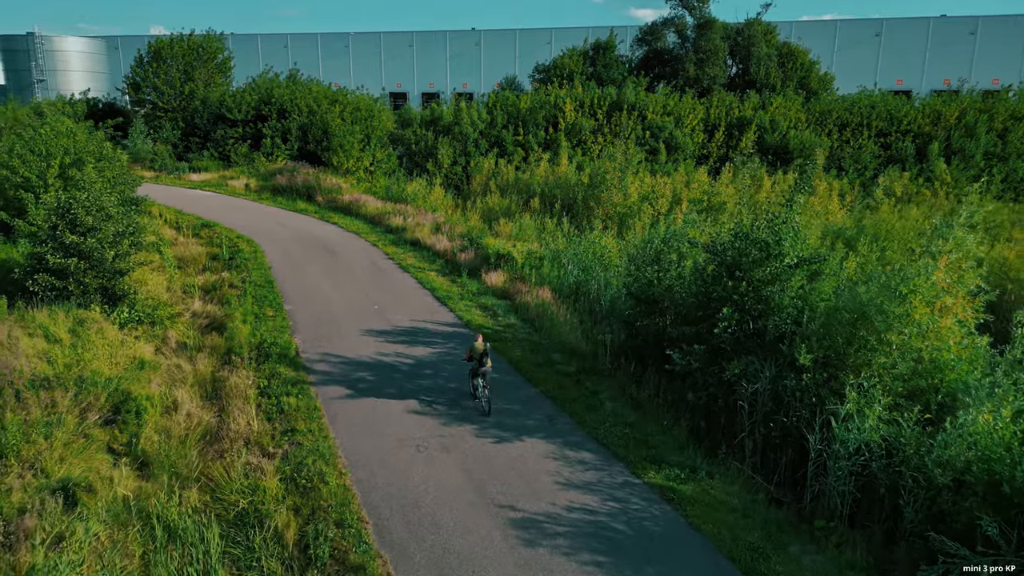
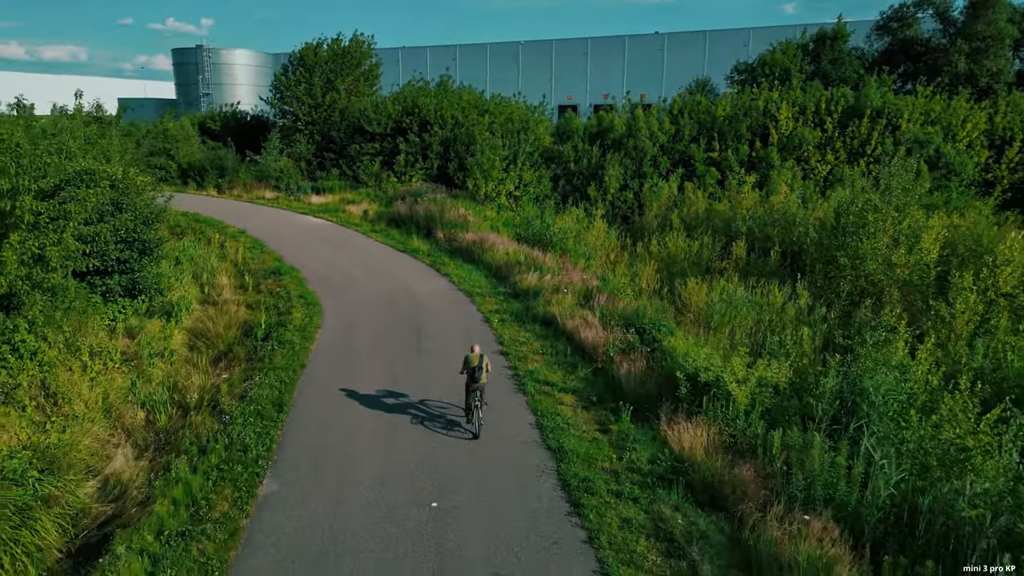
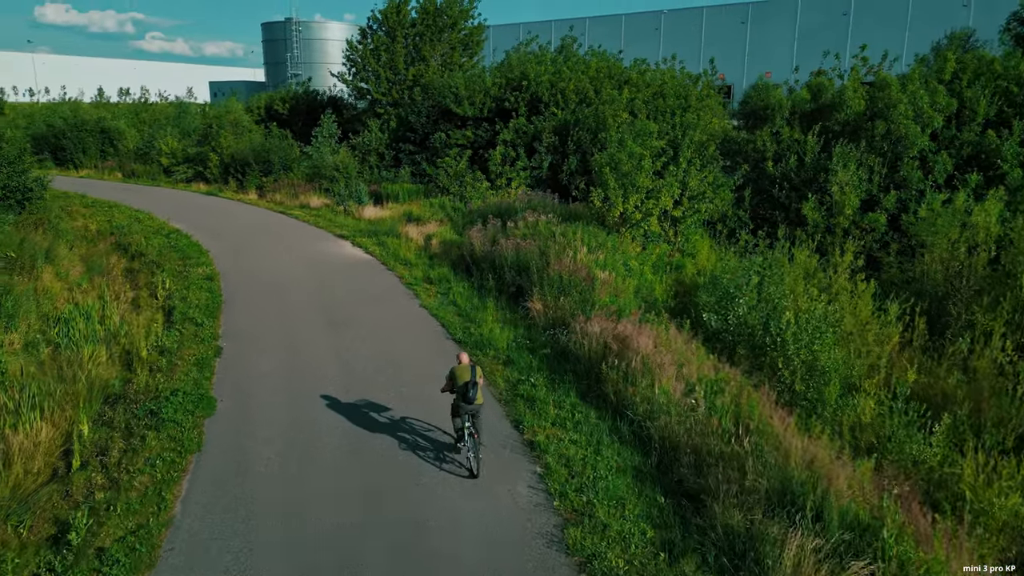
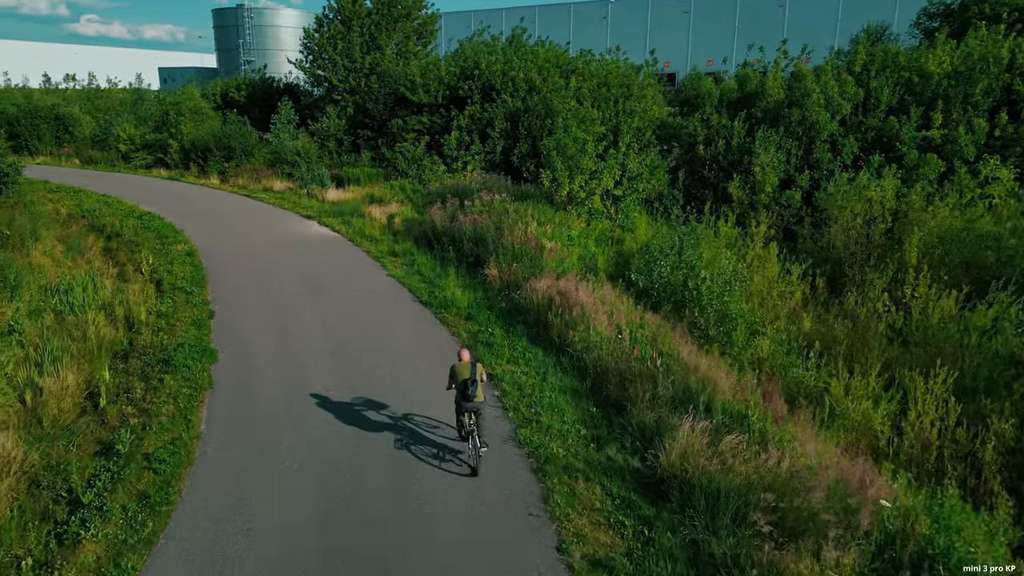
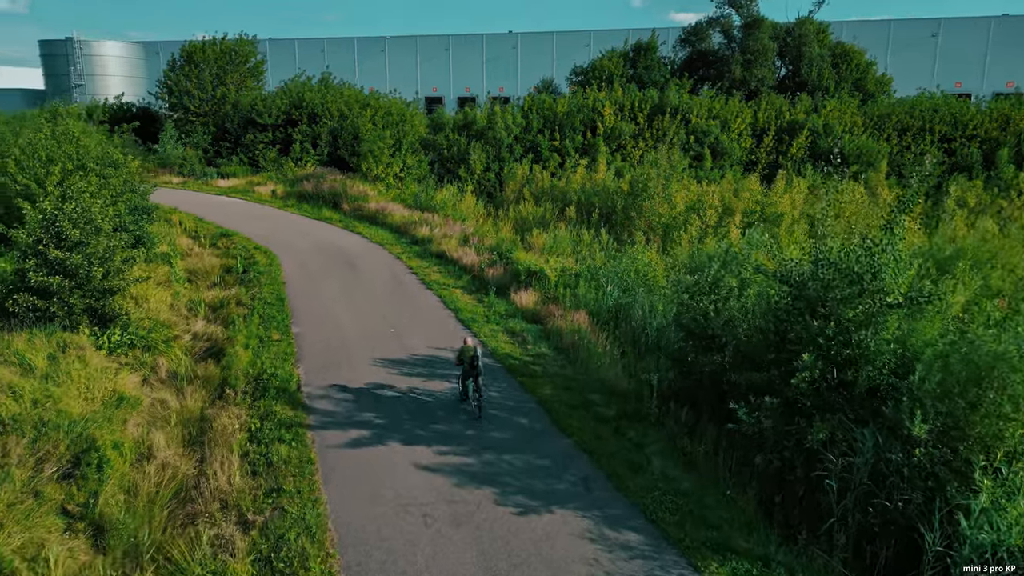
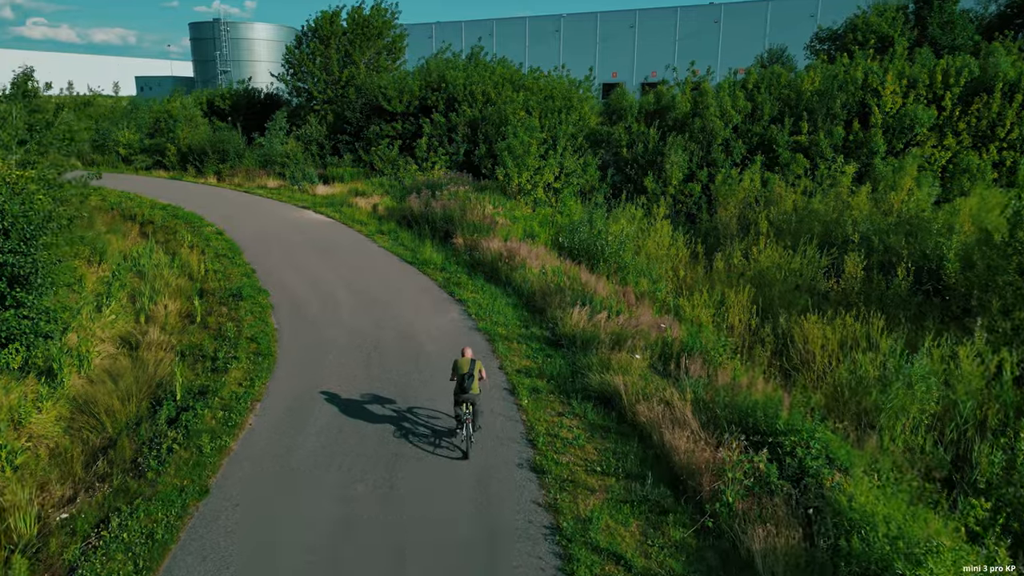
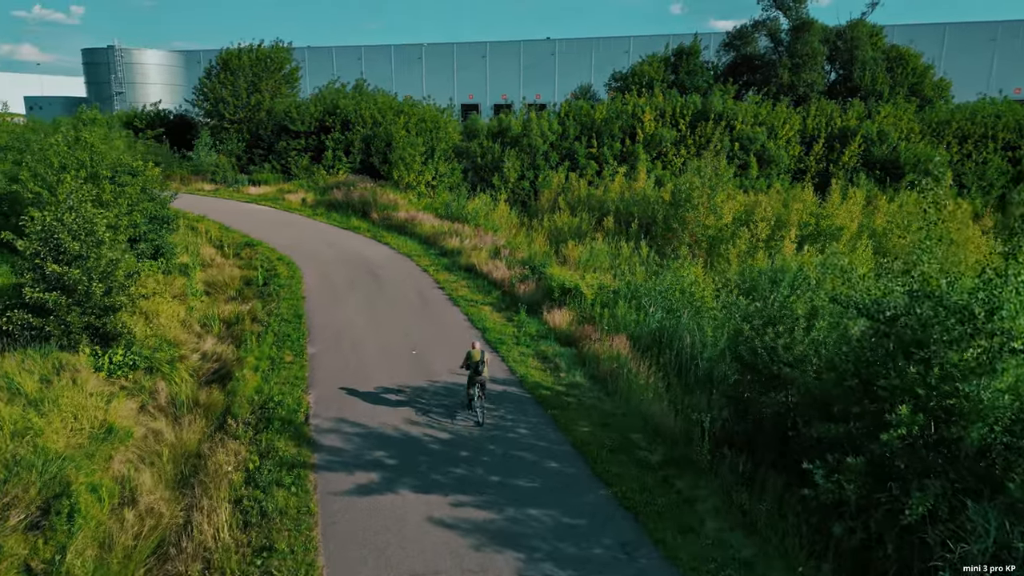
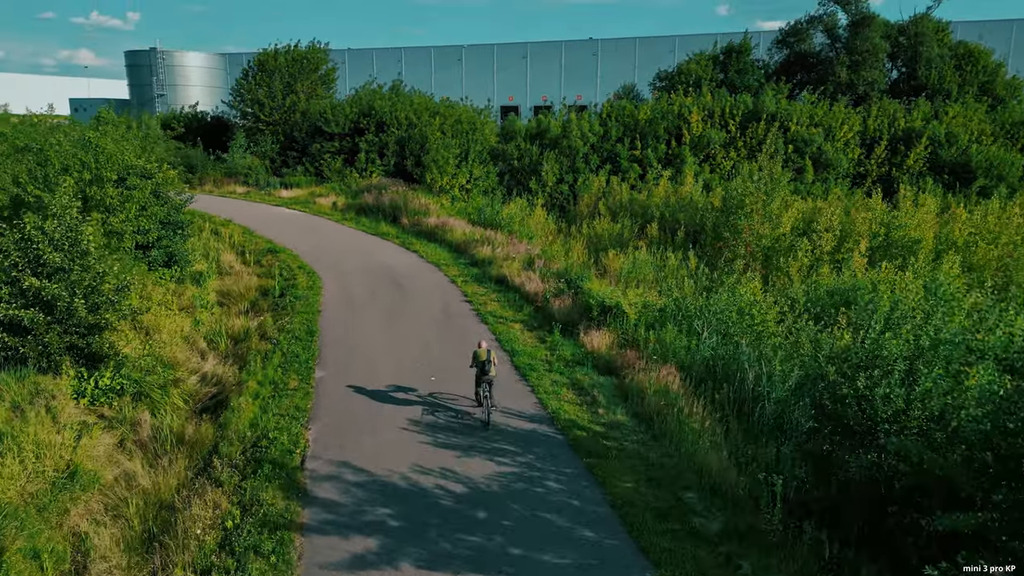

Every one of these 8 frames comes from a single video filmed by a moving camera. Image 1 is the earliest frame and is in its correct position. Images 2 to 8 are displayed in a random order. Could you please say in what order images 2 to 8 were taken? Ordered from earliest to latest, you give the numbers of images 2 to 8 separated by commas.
5, 7, 8, 2, 6, 4, 3
